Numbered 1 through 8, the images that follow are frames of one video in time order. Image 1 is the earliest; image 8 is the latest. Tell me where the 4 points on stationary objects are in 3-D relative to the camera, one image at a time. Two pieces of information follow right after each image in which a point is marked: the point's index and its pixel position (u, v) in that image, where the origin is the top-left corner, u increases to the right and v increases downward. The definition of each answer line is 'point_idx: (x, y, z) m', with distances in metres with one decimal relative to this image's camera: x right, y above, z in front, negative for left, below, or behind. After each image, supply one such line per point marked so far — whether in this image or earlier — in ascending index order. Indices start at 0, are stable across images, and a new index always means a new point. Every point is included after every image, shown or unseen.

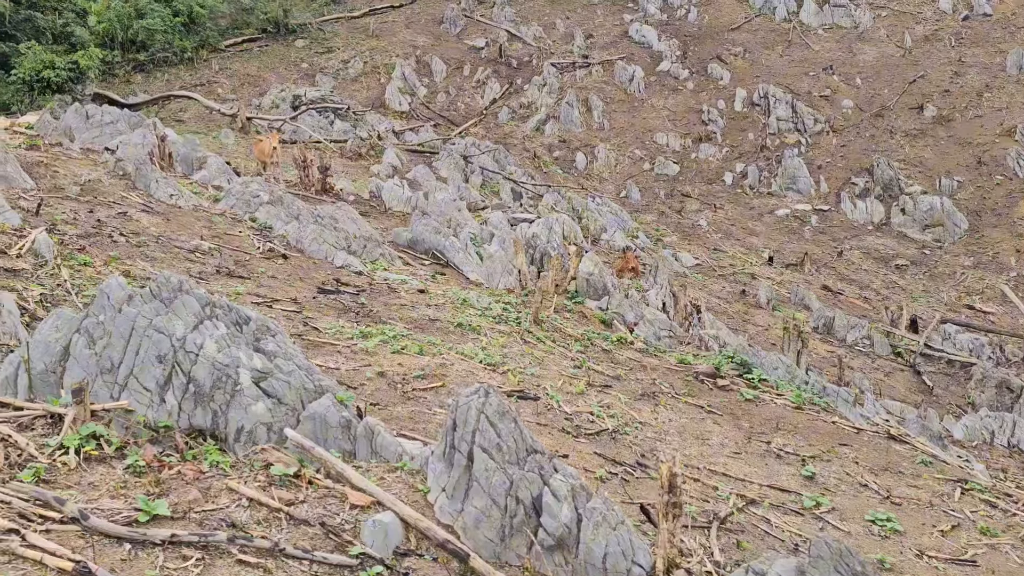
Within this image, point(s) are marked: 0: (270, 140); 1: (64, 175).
0: (-3.5, +2.1, +11.6) m
1: (-4.1, +1.1, +7.5) m
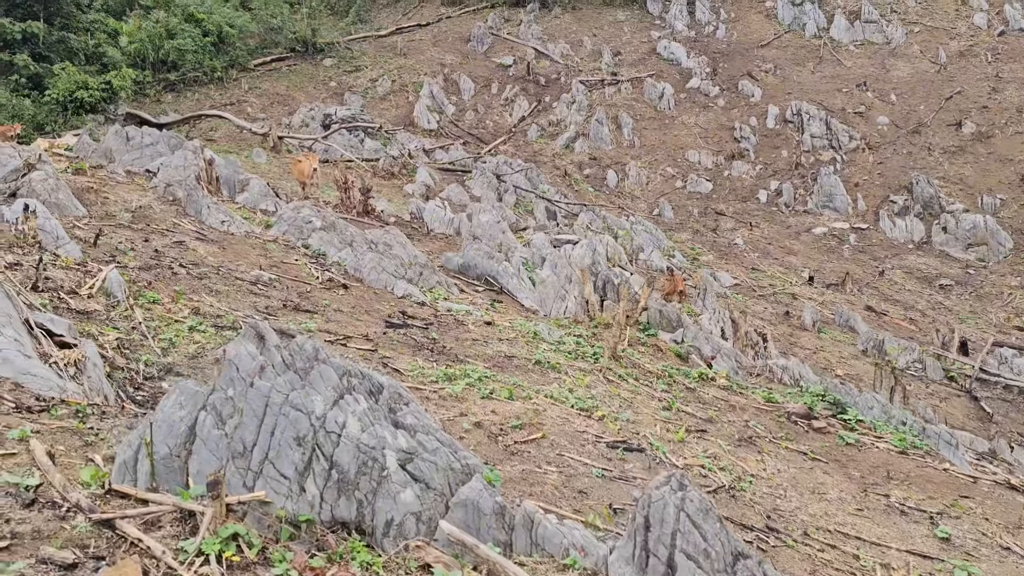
0: (-2.9, +1.8, +11.4) m
1: (-3.6, +0.8, +7.4) m
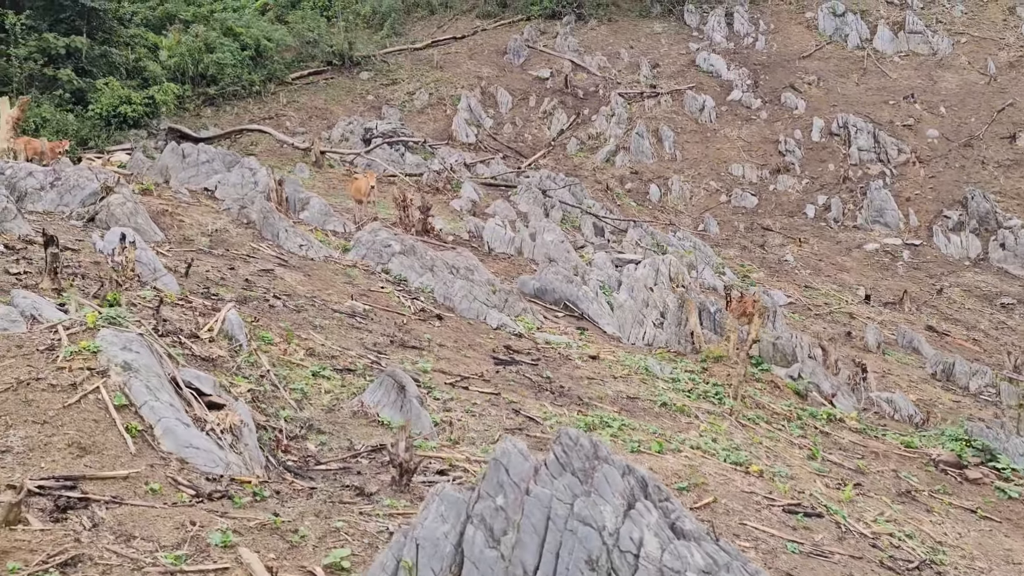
0: (-2.0, +1.5, +11.2) m
1: (-2.8, +0.6, +7.1) m
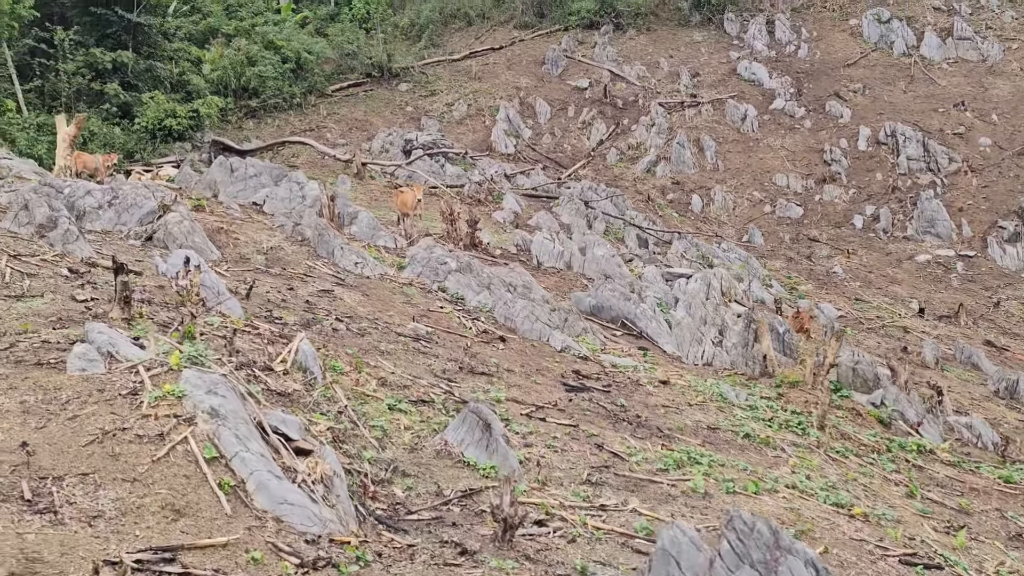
0: (-1.3, +1.3, +11.0) m
1: (-2.3, +0.4, +7.0) m
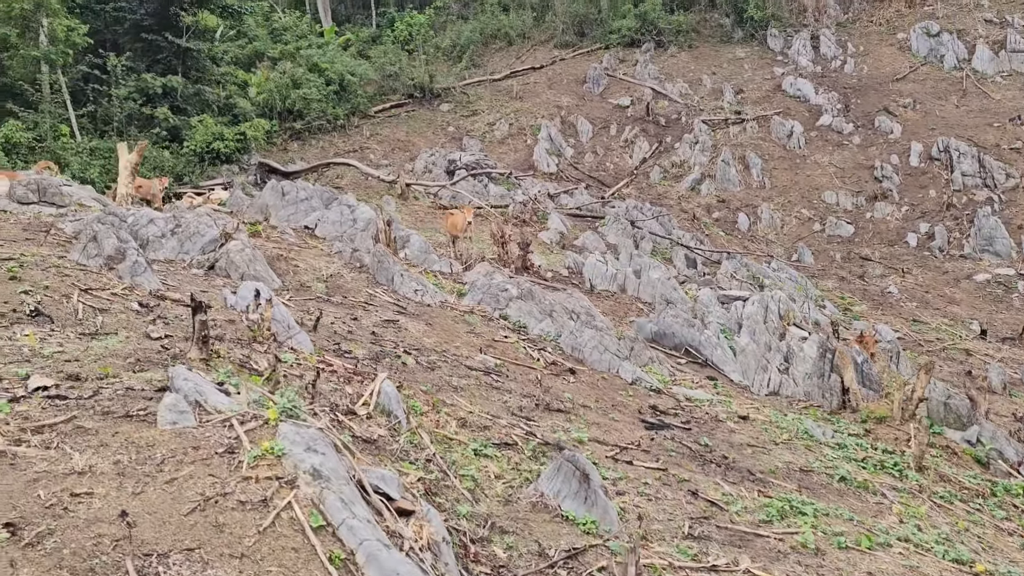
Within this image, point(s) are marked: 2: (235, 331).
0: (-0.6, +1.0, +10.9) m
1: (-1.7, +0.2, +6.9) m
2: (-1.4, -0.2, +4.1) m
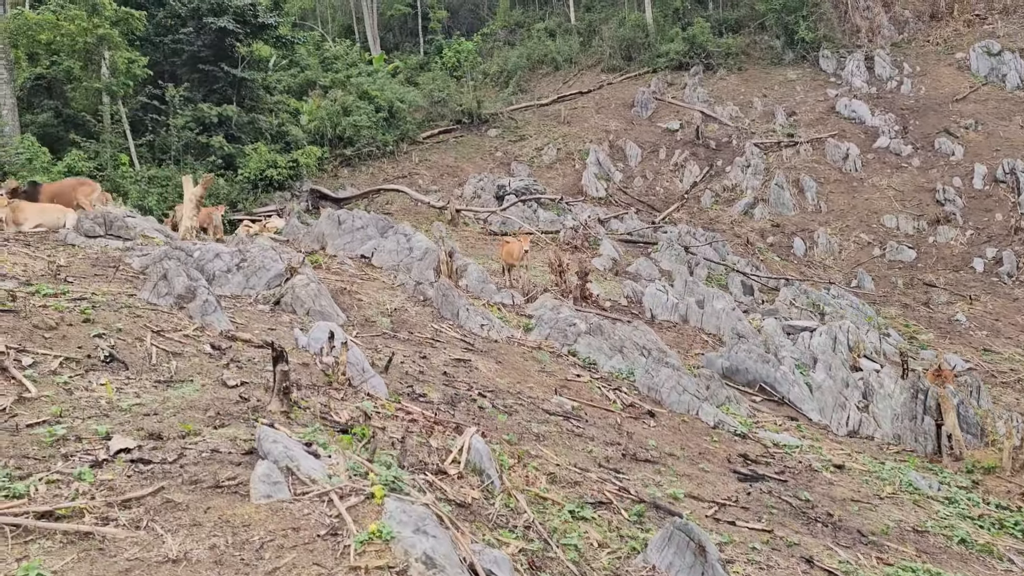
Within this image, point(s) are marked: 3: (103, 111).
0: (+0.2, +0.6, +10.7) m
1: (-1.2, -0.1, +6.7) m
2: (-1.0, -0.4, +4.0) m
3: (-7.1, +3.1, +14.2) m
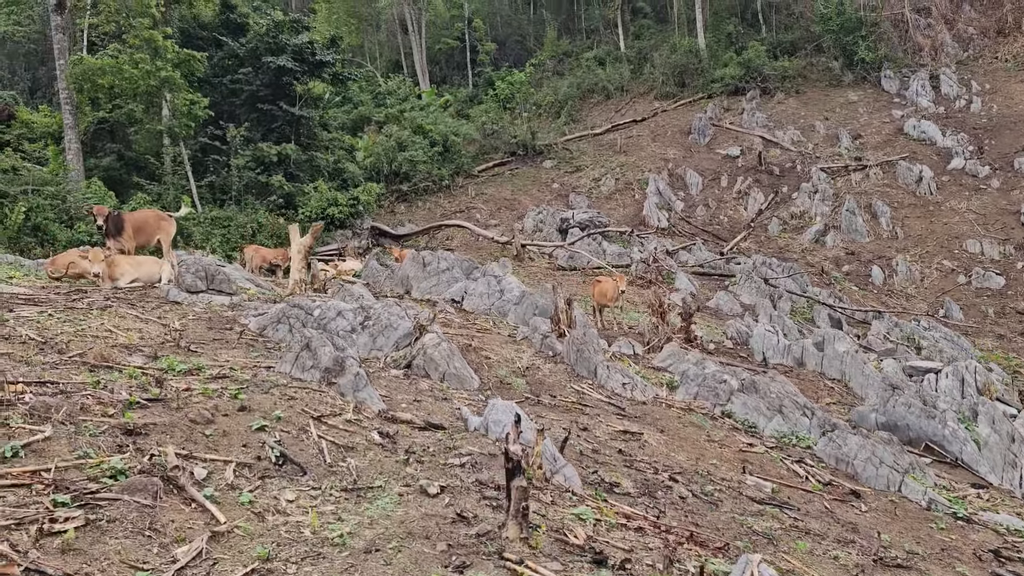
0: (+1.4, 0.0, +10.1) m
1: (-0.1, -0.5, +6.1) m
2: (0.0, -0.7, +3.3) m
3: (-5.7, +2.3, +13.9) m
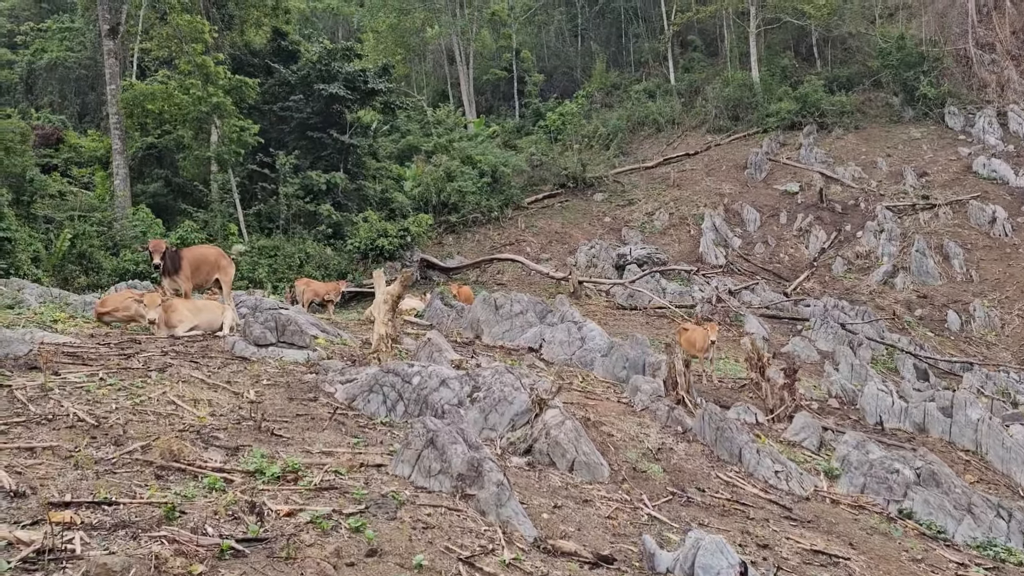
0: (+2.4, -0.5, +9.0) m
1: (+0.7, -0.9, +5.1) m
2: (+0.6, -1.0, +2.3) m
3: (-4.5, +1.7, +13.2) m
